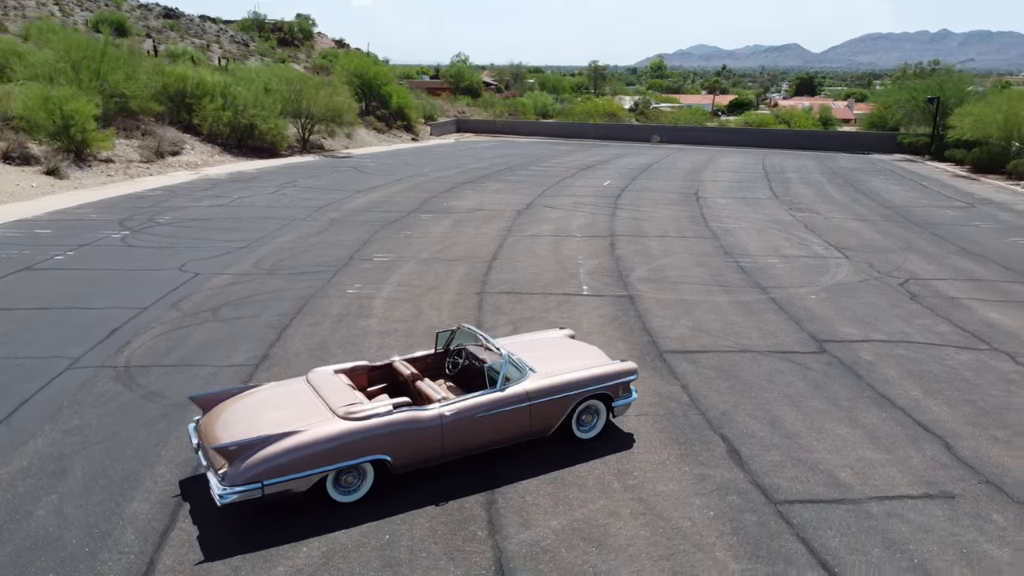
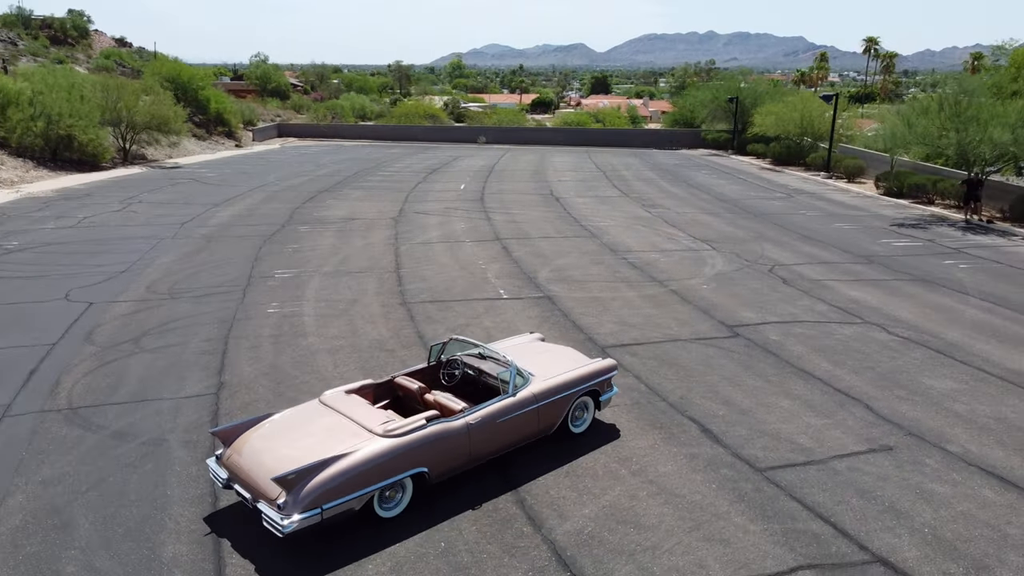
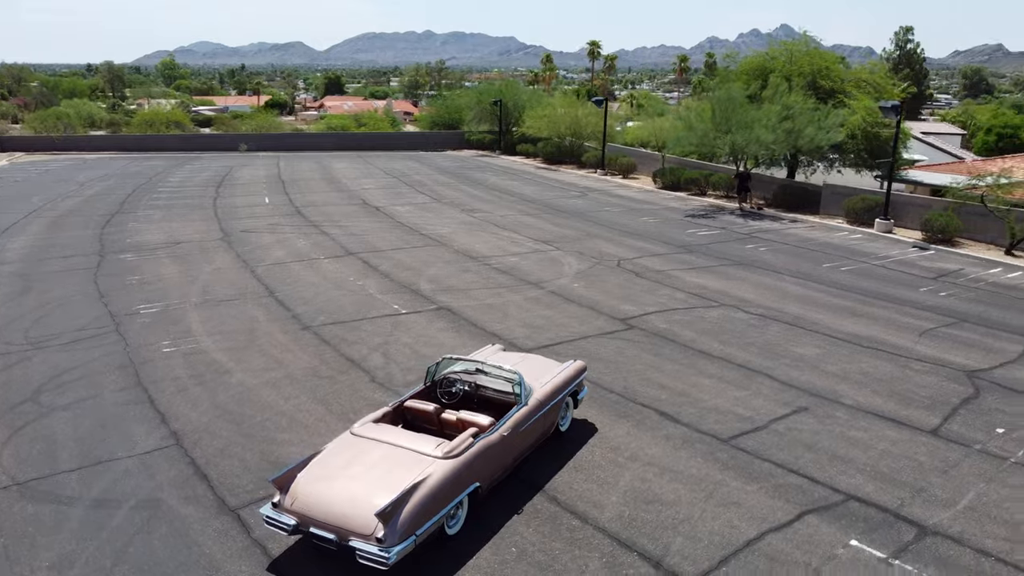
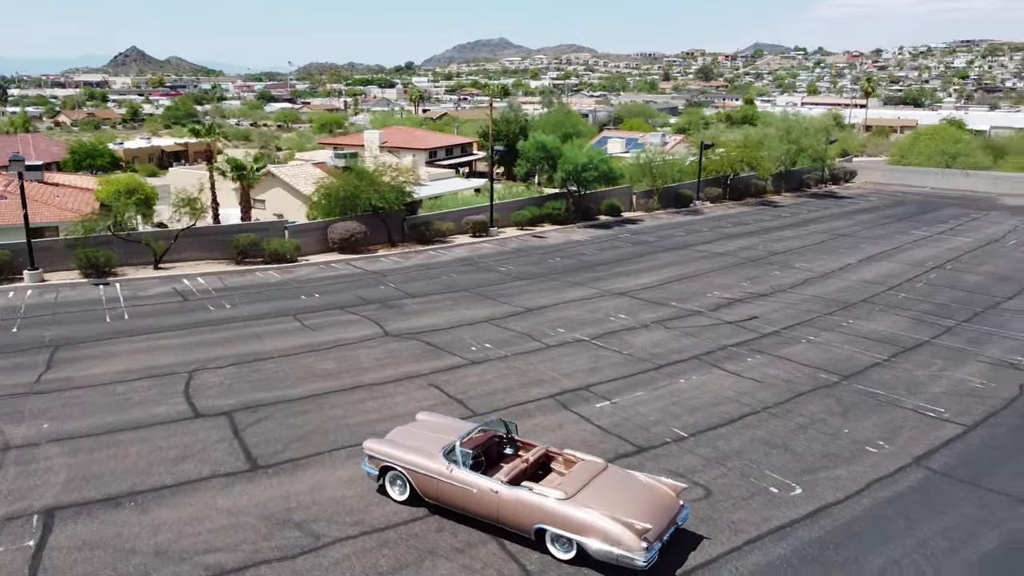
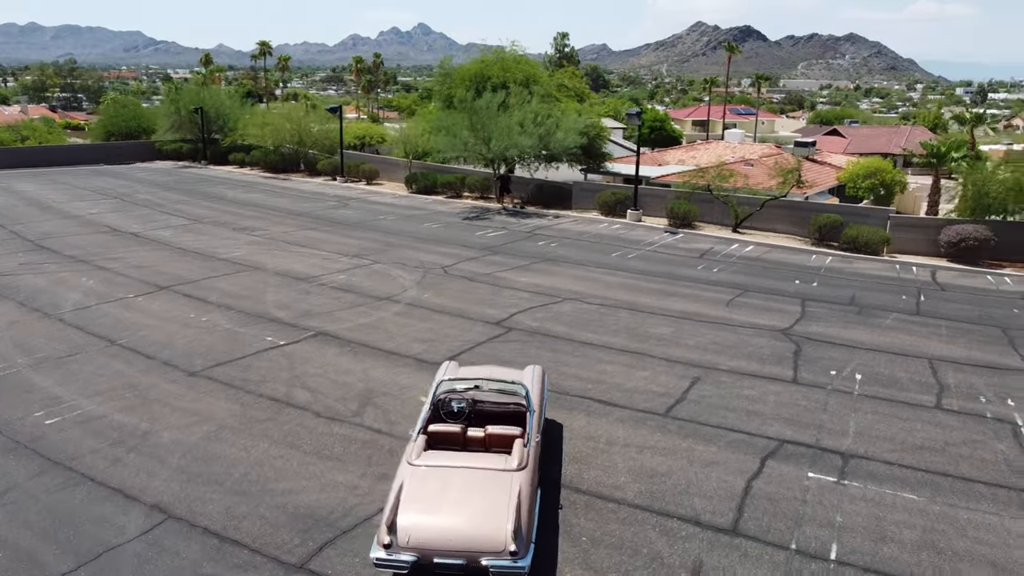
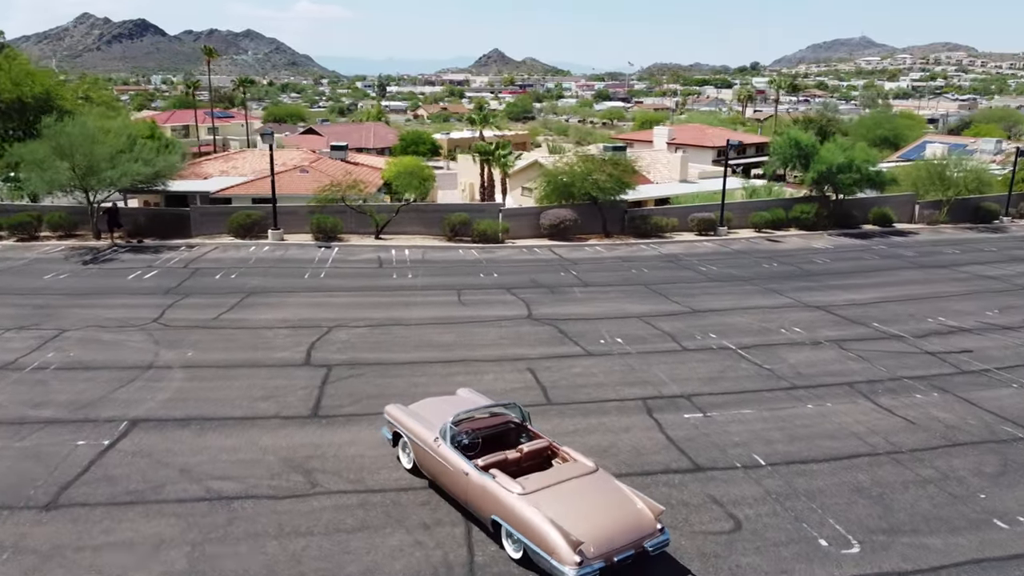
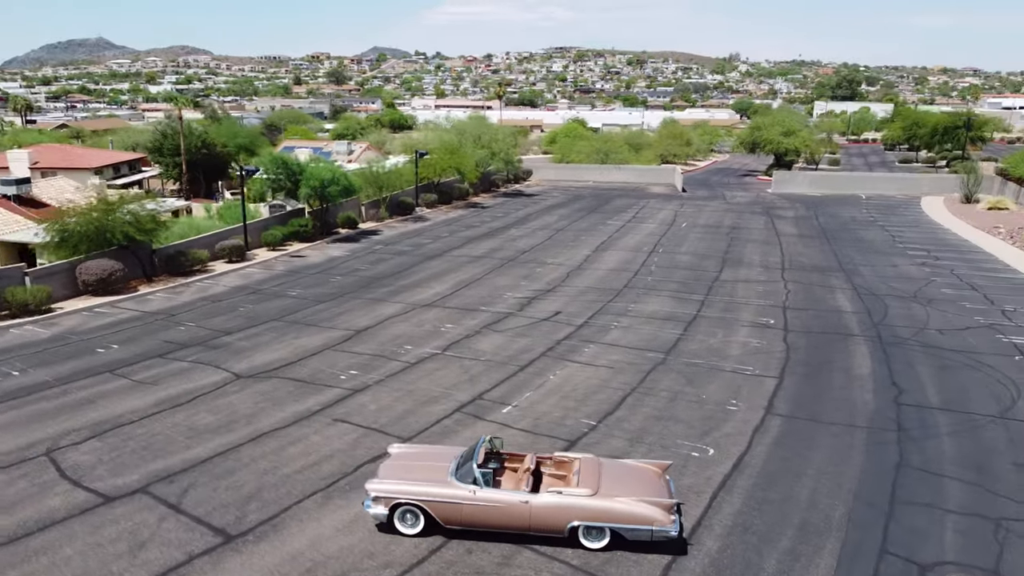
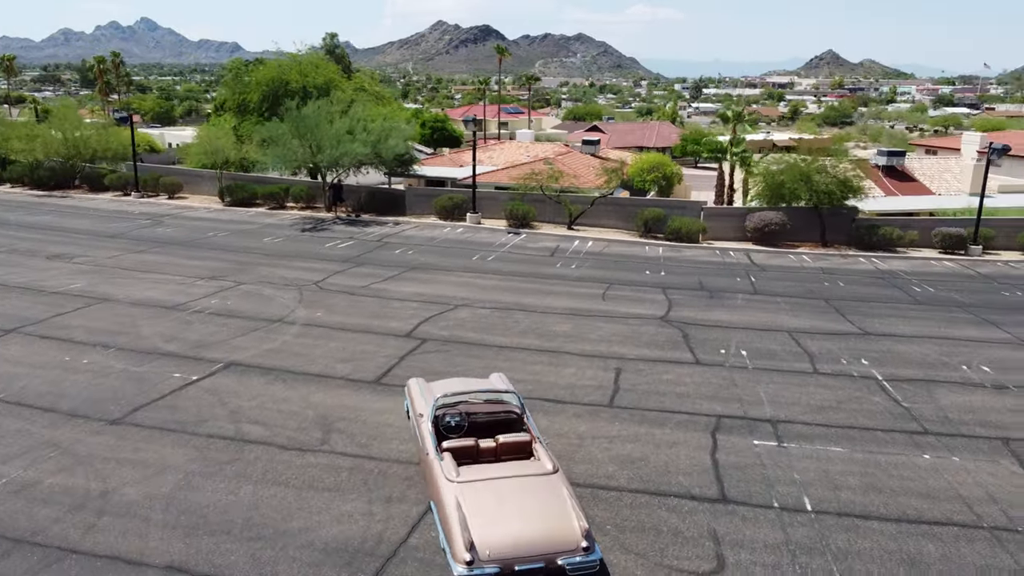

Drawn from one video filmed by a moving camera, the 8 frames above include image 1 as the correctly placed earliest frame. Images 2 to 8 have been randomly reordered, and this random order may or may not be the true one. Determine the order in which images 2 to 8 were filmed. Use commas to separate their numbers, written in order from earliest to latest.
2, 3, 5, 8, 6, 4, 7
